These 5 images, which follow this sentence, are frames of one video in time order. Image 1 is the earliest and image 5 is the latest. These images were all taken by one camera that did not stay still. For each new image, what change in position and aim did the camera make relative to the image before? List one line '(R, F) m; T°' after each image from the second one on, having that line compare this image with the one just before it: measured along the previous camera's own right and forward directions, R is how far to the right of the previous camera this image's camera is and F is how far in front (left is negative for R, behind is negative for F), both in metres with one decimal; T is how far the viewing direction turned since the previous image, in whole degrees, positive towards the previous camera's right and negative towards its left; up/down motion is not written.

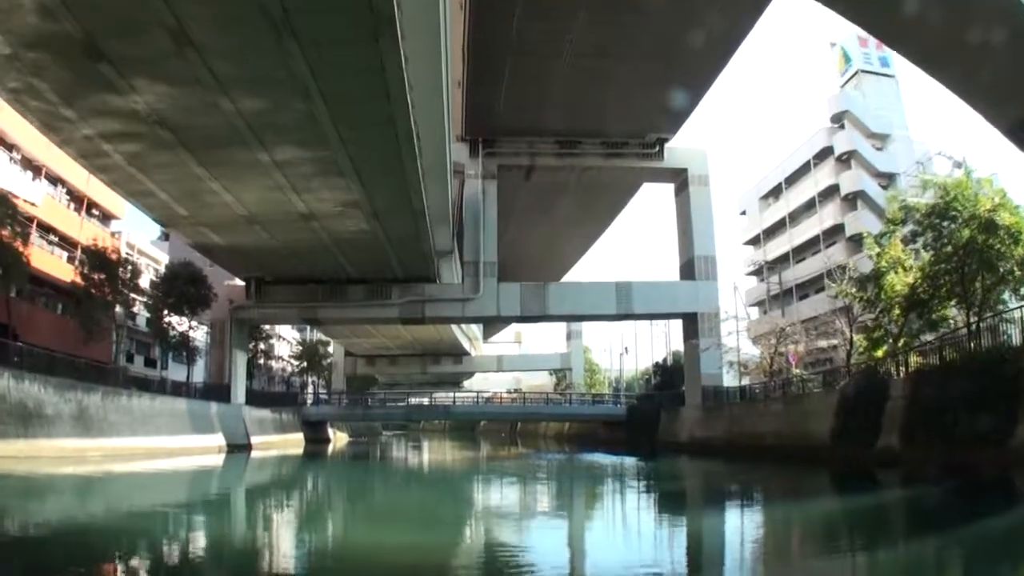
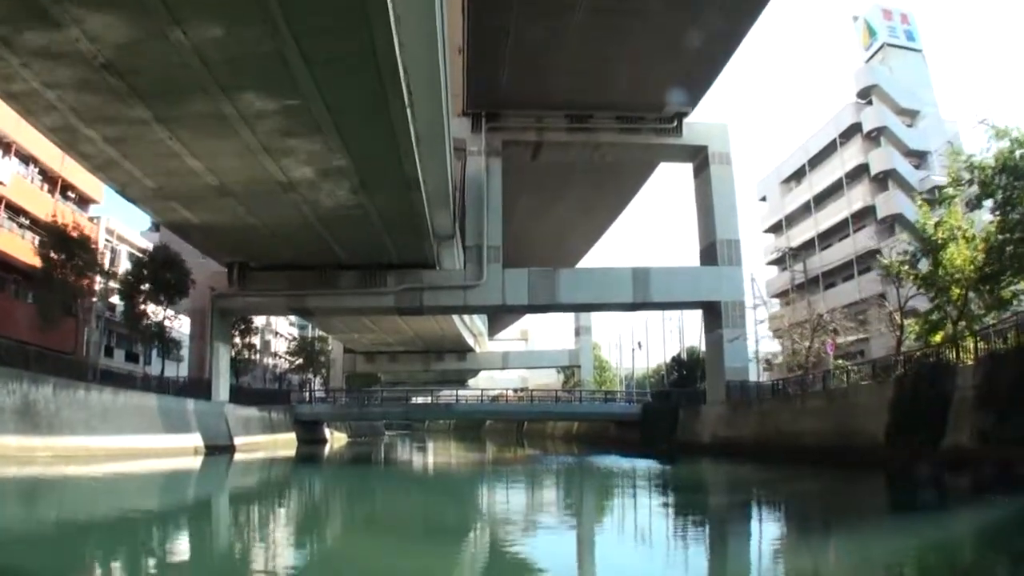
(0.0, +2.2) m; 0°
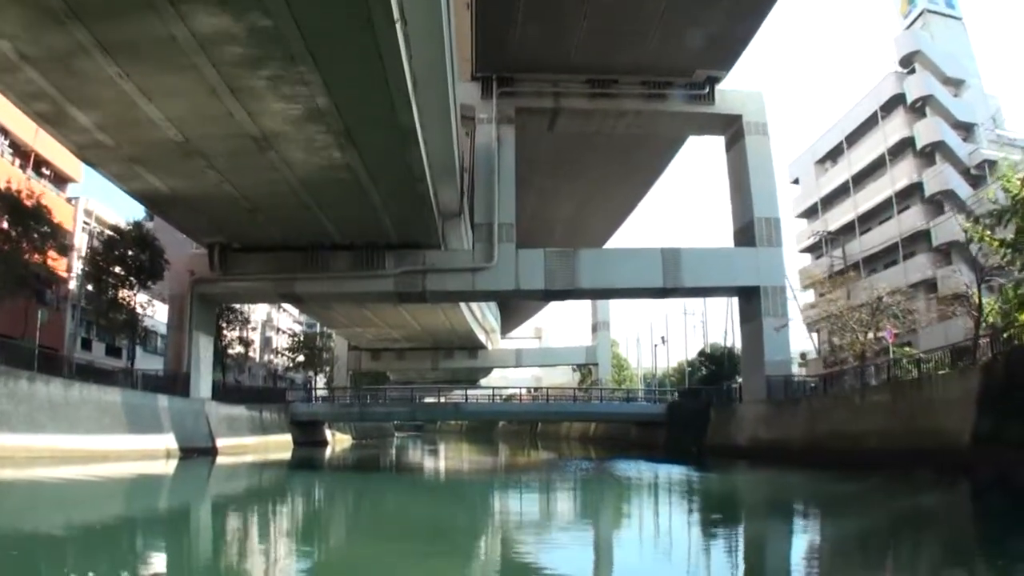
(0.0, +2.6) m; -1°
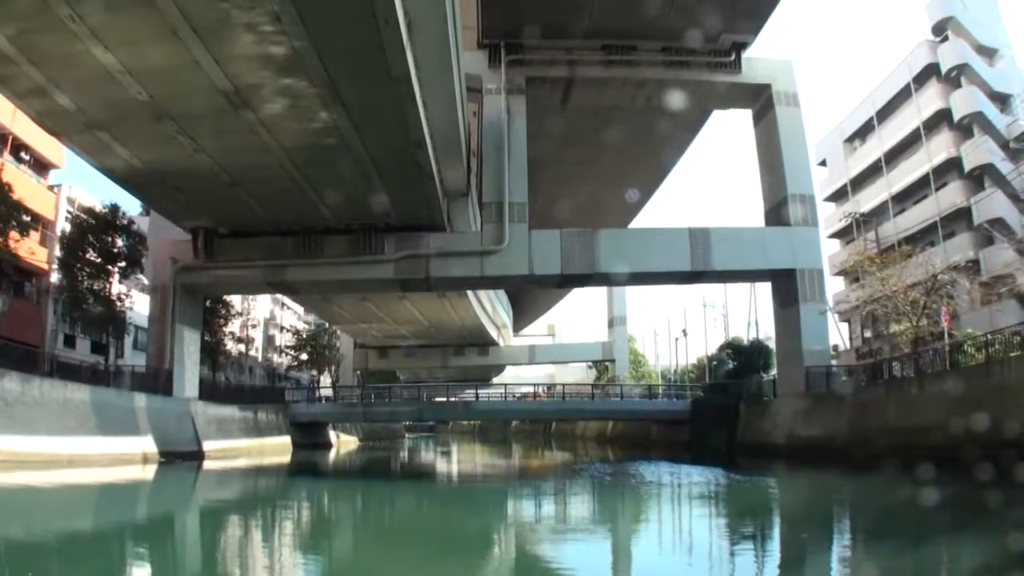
(0.0, +1.9) m; -1°
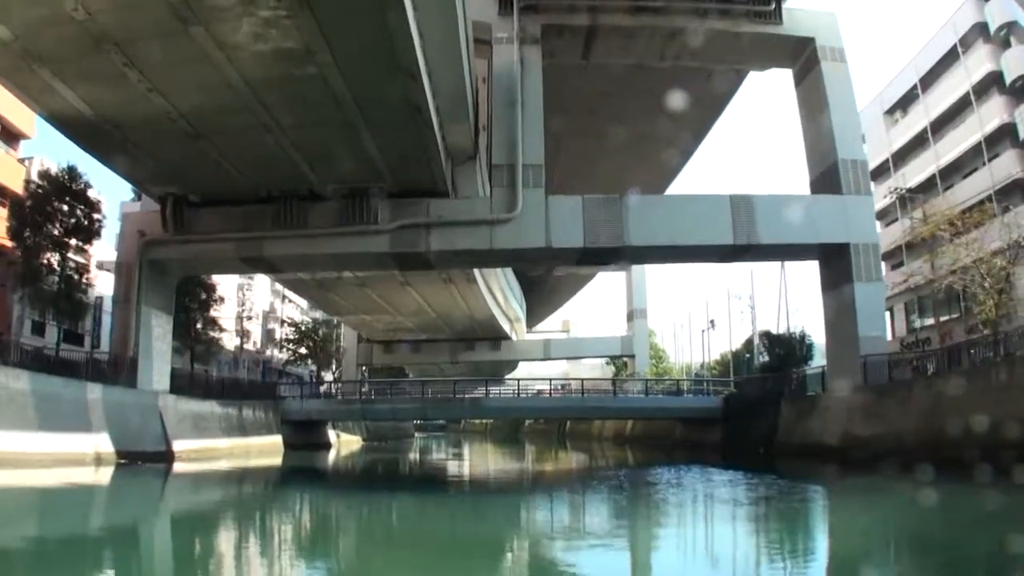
(0.0, +2.5) m; -1°
